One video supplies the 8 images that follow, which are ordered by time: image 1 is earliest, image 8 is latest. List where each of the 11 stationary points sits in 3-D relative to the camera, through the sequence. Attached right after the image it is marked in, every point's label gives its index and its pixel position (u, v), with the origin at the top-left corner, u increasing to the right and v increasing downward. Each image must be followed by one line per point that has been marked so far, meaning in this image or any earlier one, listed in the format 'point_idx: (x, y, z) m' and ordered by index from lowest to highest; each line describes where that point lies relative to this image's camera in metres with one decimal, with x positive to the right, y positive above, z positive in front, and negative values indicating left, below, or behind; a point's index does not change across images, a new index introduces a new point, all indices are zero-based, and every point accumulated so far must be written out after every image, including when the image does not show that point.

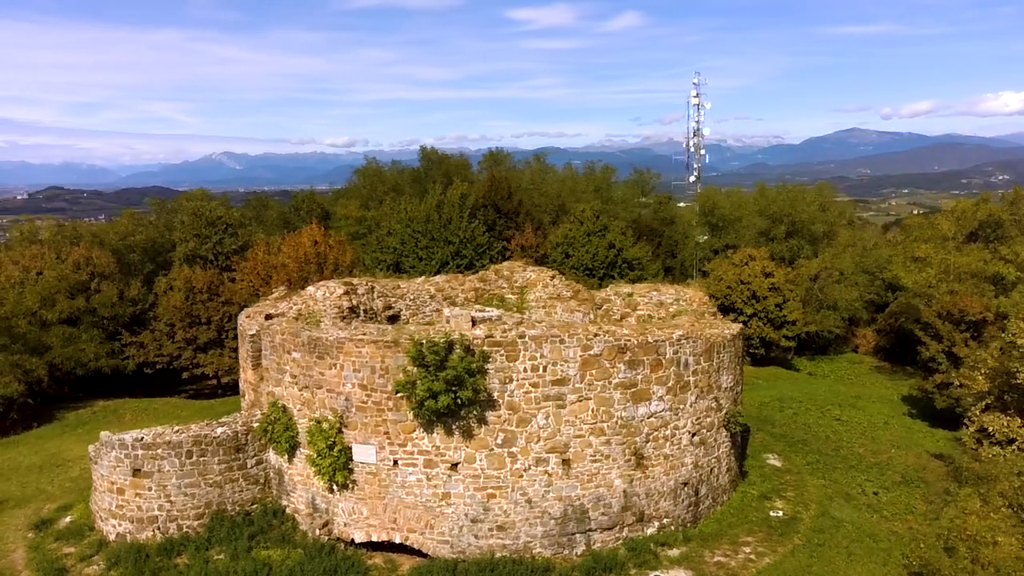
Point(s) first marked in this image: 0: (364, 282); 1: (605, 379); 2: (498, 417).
0: (-2.4, +0.1, +14.1) m
1: (+1.1, -1.1, +9.8) m
2: (-0.1, -1.5, +9.6) m
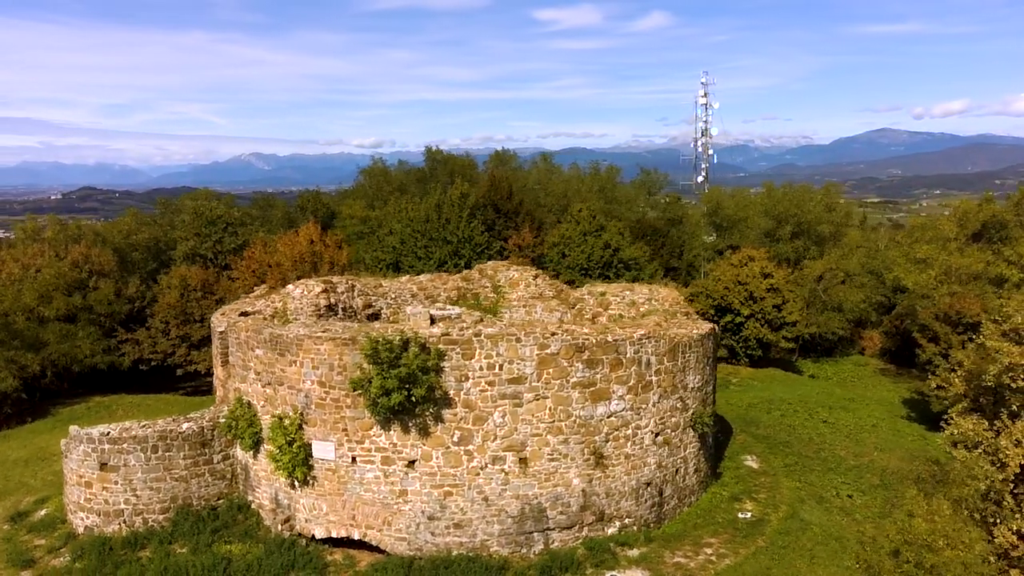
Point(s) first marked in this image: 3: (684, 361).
0: (-2.8, +0.1, +14.2) m
1: (+0.6, -1.1, +9.8) m
2: (-0.7, -1.5, +9.6) m
3: (+2.2, -1.0, +10.9) m
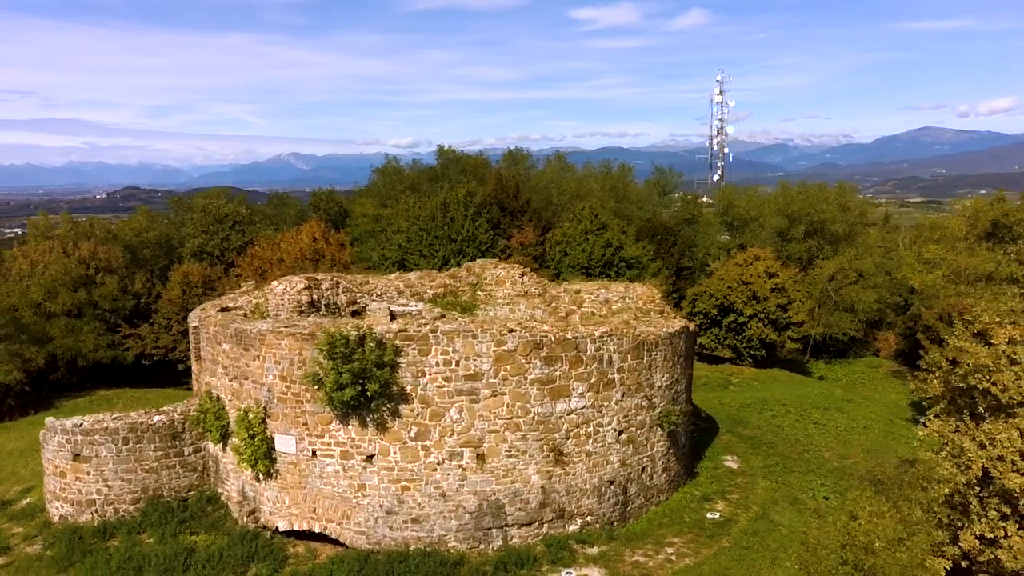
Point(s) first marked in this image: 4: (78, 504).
0: (-3.1, +0.2, +14.3) m
1: (+0.1, -1.0, +9.8) m
2: (-1.2, -1.4, +9.7) m
3: (+1.8, -0.9, +10.8) m
4: (-5.6, -2.8, +10.8) m
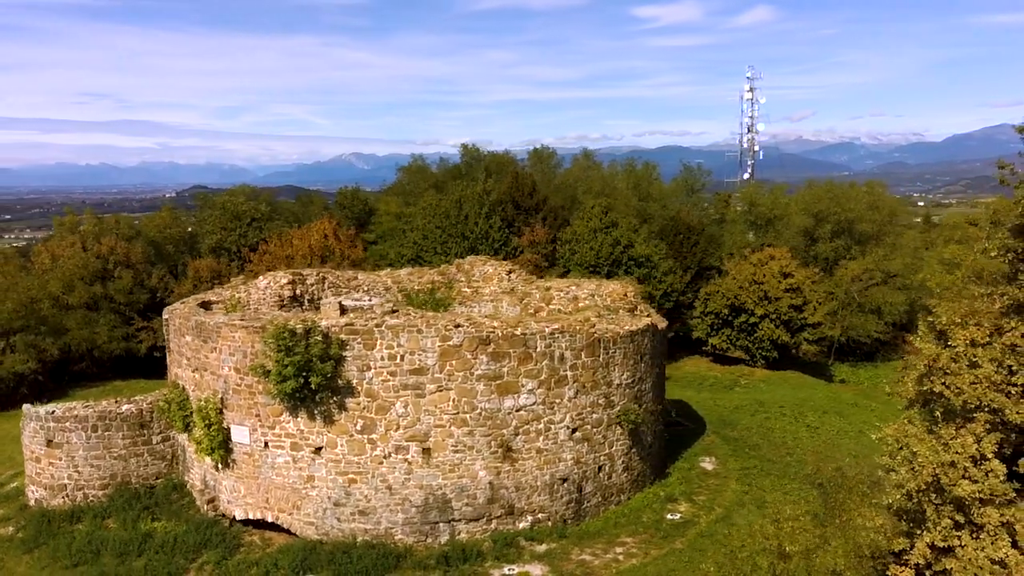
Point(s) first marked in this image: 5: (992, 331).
0: (-3.4, +0.3, +14.6) m
1: (-0.5, -1.0, +9.8) m
2: (-1.8, -1.4, +9.8) m
3: (+1.2, -0.9, +10.7) m
4: (-6.2, -2.7, +11.2) m
5: (+5.4, -0.5, +9.3) m
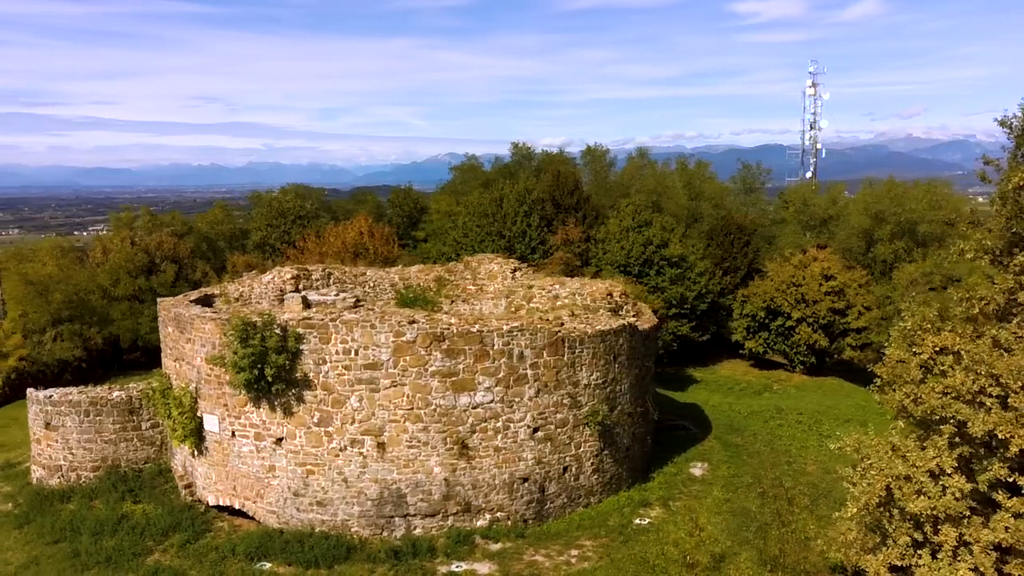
0: (-3.4, +0.3, +14.9) m
1: (-1.1, -0.9, +9.9) m
2: (-2.4, -1.3, +9.9) m
3: (+0.8, -0.9, +10.6) m
4: (-6.6, -2.6, +11.8) m
5: (+4.7, -0.5, +8.7) m
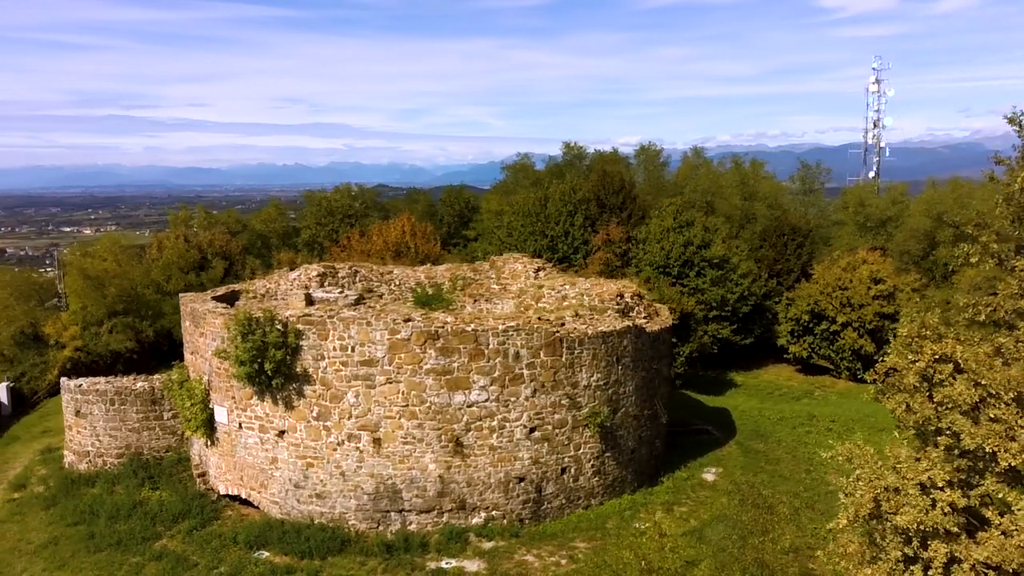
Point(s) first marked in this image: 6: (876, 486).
0: (-3.0, +0.4, +15.2) m
1: (-1.2, -0.9, +10.0) m
2: (-2.4, -1.3, +10.2) m
3: (+0.7, -0.9, +10.5) m
4: (-6.5, -2.5, +12.4) m
5: (+4.5, -0.6, +8.3) m
6: (+3.5, -1.9, +8.0) m
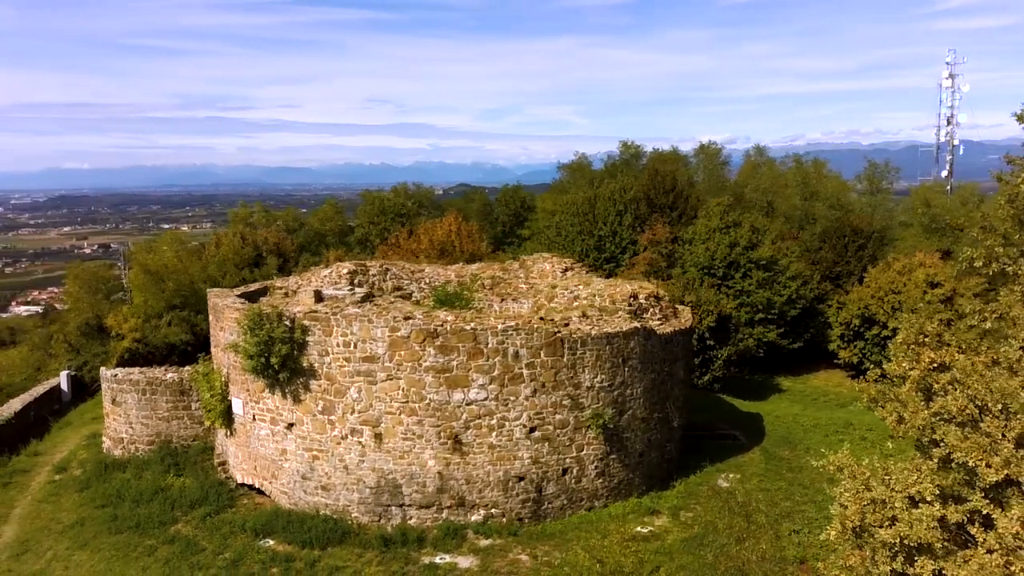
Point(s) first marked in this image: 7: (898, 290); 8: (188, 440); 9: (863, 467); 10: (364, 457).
0: (-2.5, +0.4, +15.5) m
1: (-1.2, -0.9, +10.1) m
2: (-2.4, -1.2, +10.5) m
3: (+0.8, -0.9, +10.5) m
4: (-6.2, -2.4, +13.1) m
5: (+4.3, -0.6, +7.9) m
6: (+3.3, -2.0, +7.8) m
7: (+9.1, 0.0, +19.7) m
8: (-5.0, -2.3, +12.9) m
9: (+3.4, -1.7, +8.1) m
10: (-1.8, -2.1, +10.4) m
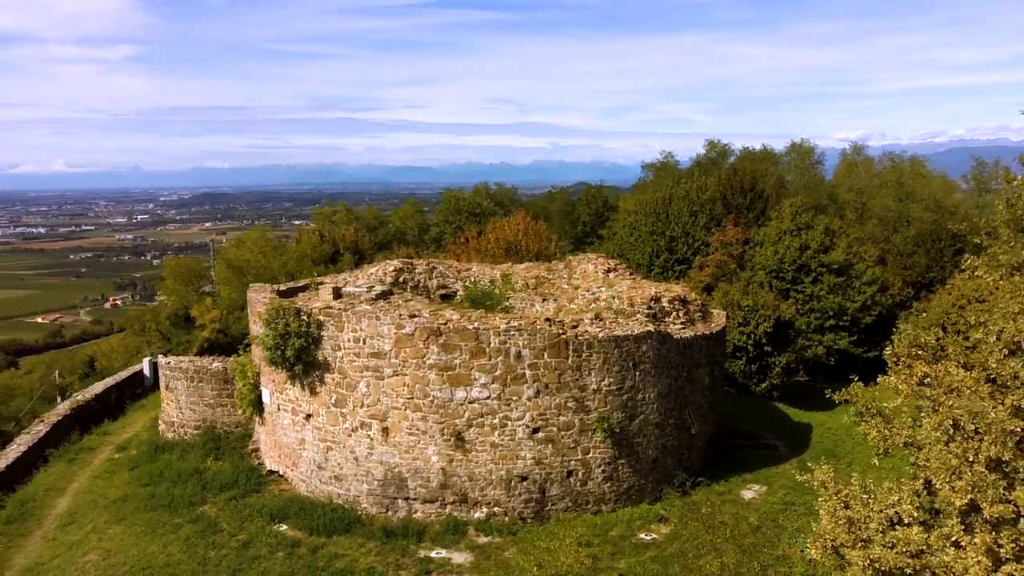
0: (-1.7, +0.5, +15.8) m
1: (-1.2, -0.9, +10.4) m
2: (-2.3, -1.2, +10.9) m
3: (+0.8, -0.9, +10.5) m
4: (-5.8, -2.3, +14.0) m
5: (+4.0, -0.7, +7.4) m
6: (+2.9, -2.0, +7.4) m
7: (+10.4, -0.2, +18.4) m
8: (-4.6, -2.3, +13.6) m
9: (+3.1, -1.8, +7.7) m
10: (-1.8, -2.1, +10.7) m
